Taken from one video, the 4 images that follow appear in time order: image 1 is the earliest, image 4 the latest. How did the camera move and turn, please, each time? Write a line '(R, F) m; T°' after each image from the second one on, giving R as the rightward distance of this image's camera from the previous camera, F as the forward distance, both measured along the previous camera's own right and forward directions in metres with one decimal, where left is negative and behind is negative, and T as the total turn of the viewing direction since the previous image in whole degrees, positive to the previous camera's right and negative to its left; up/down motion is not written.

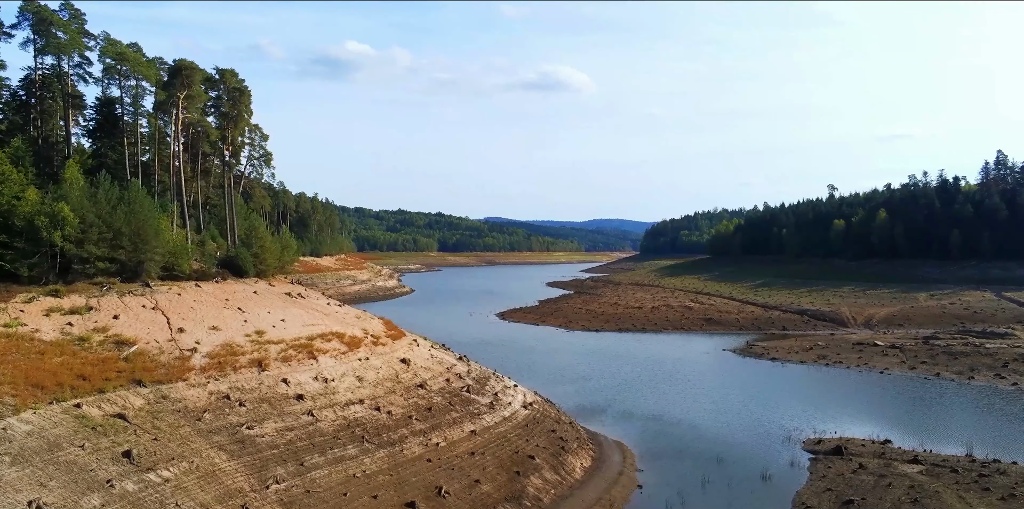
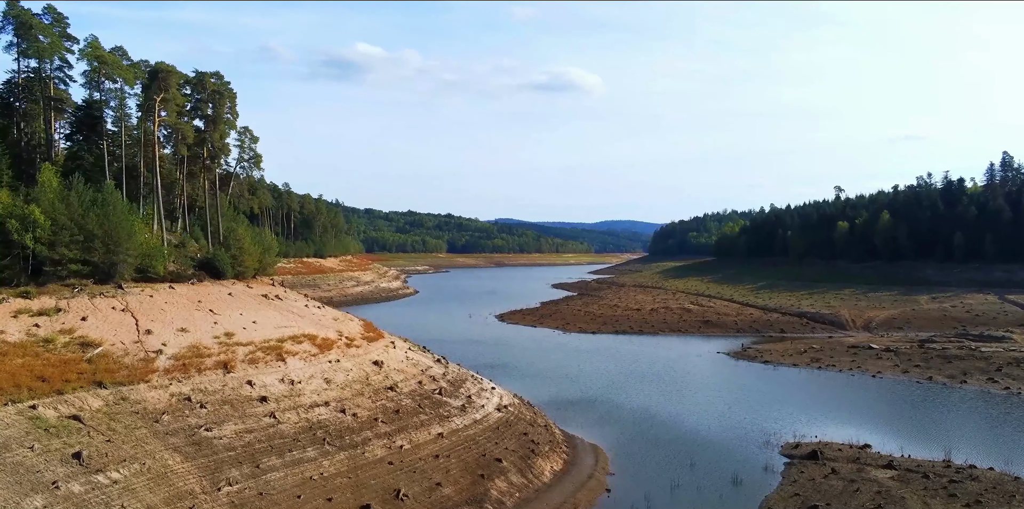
(+1.1, 0.0) m; -1°
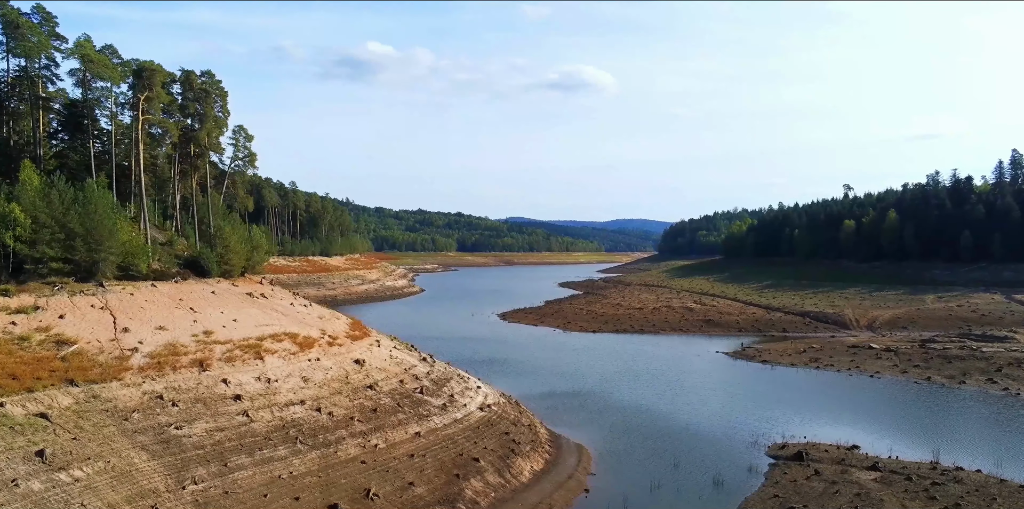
(+0.8, +0.1) m; -1°
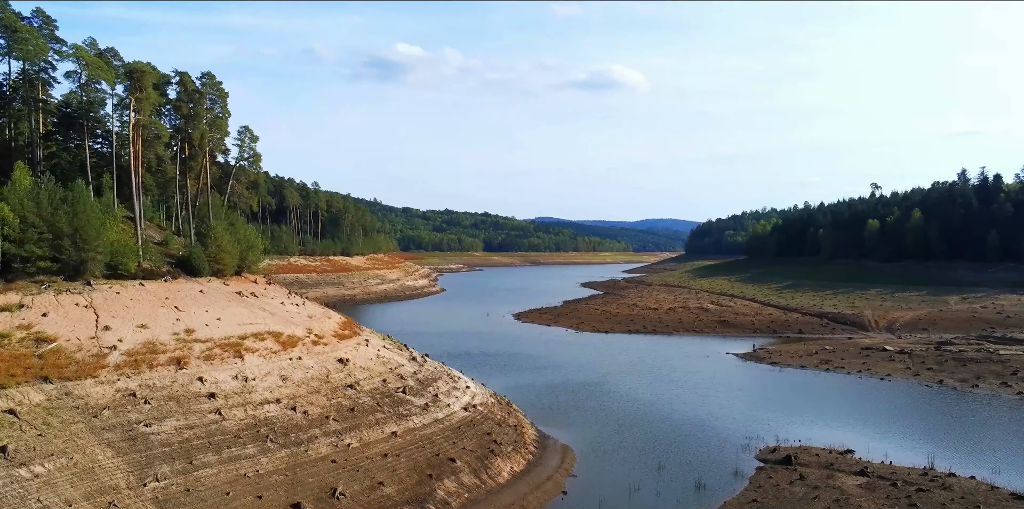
(+1.2, +0.2) m; -2°
